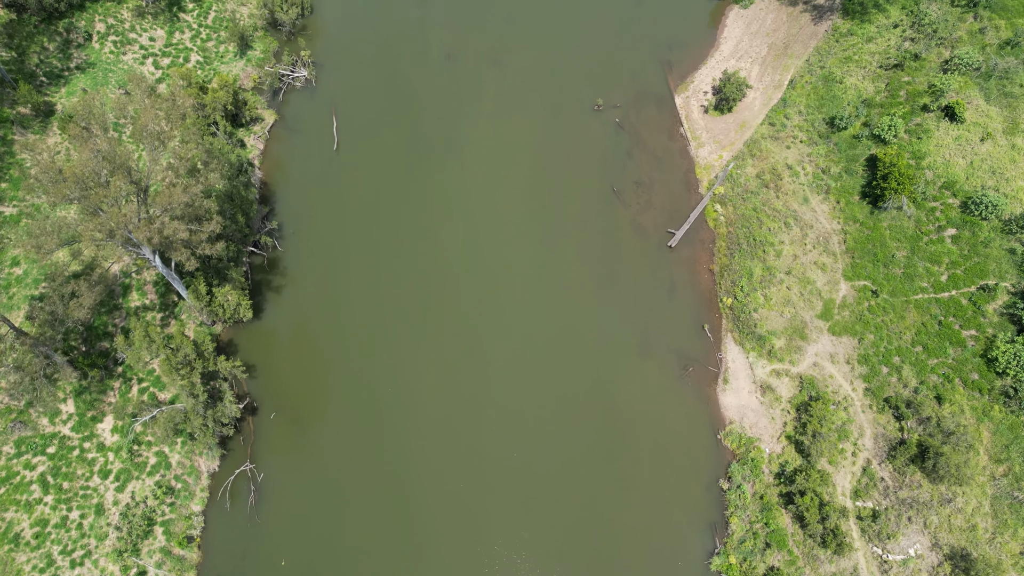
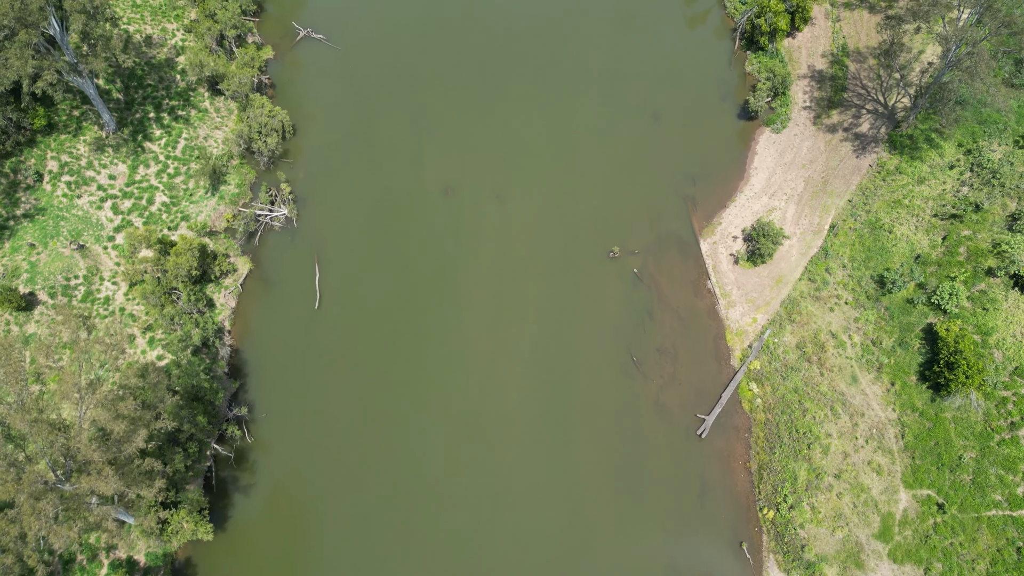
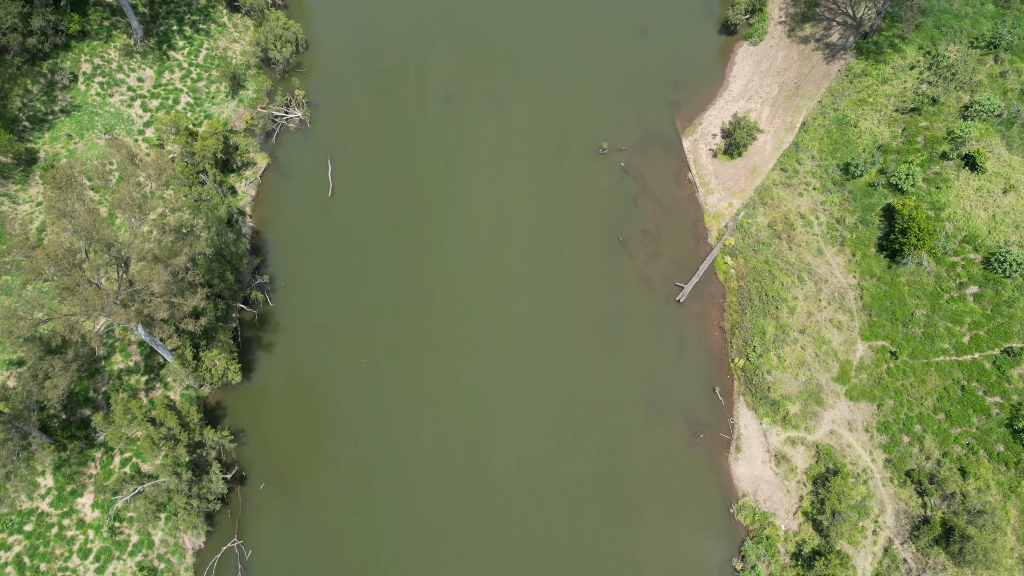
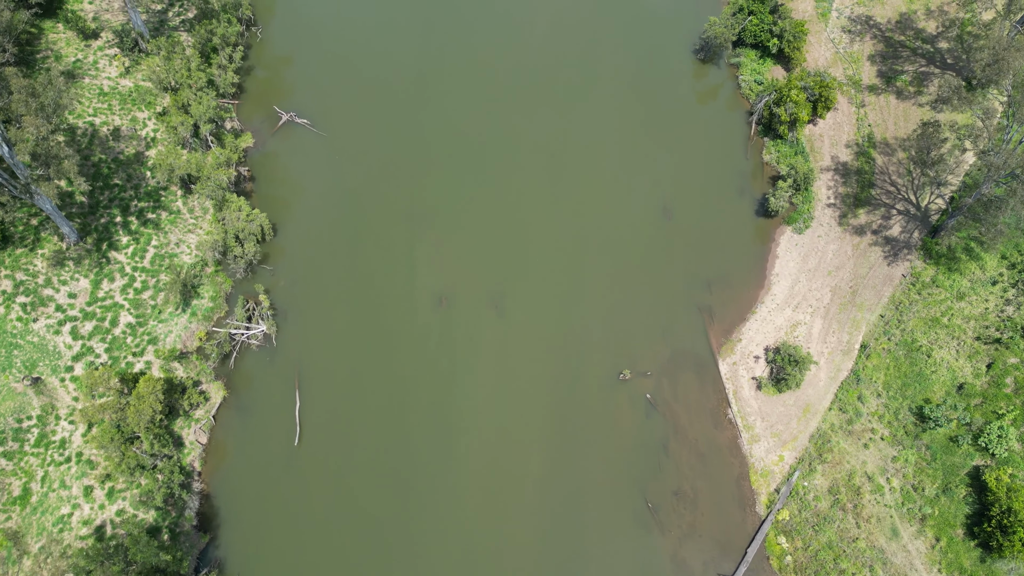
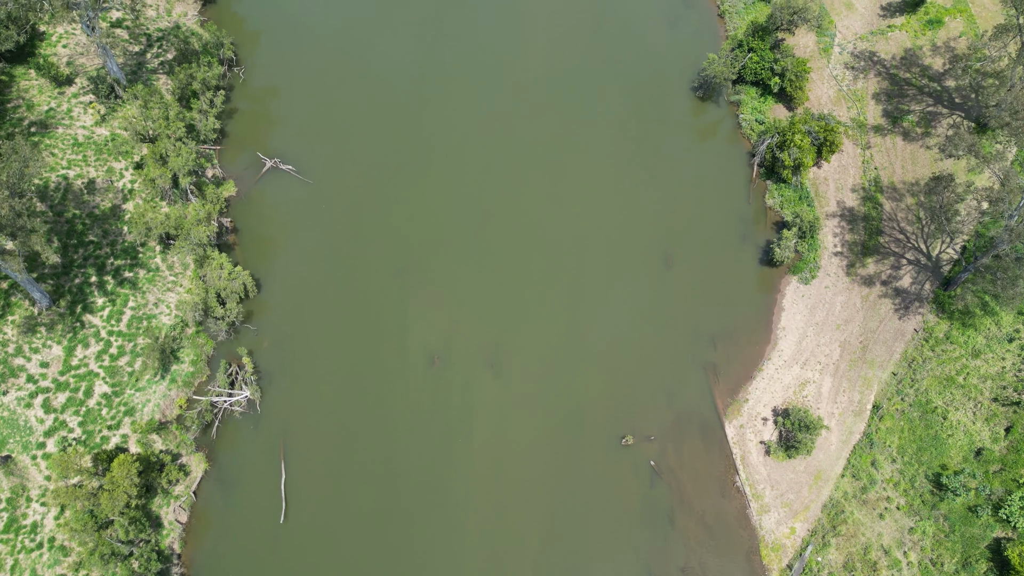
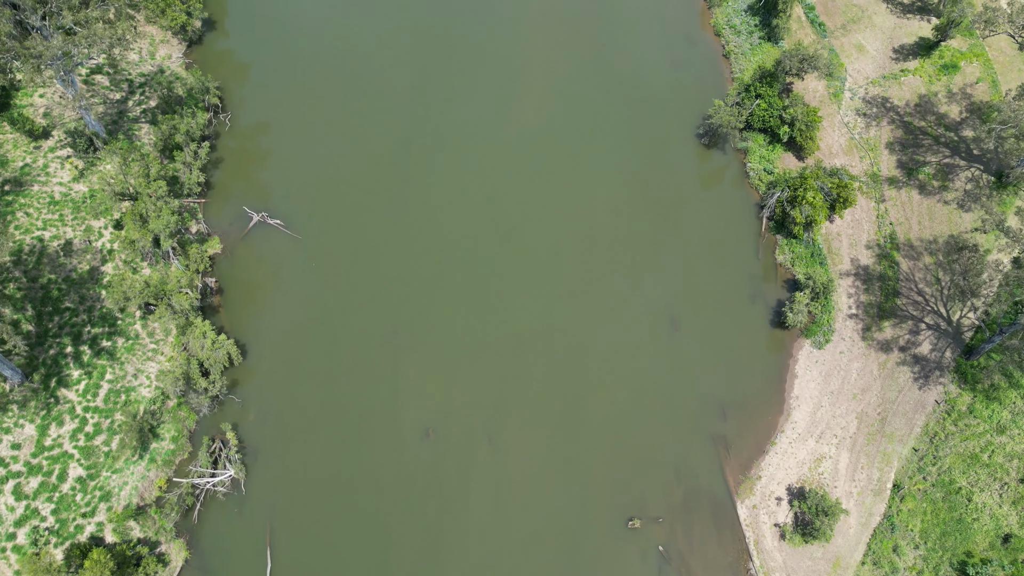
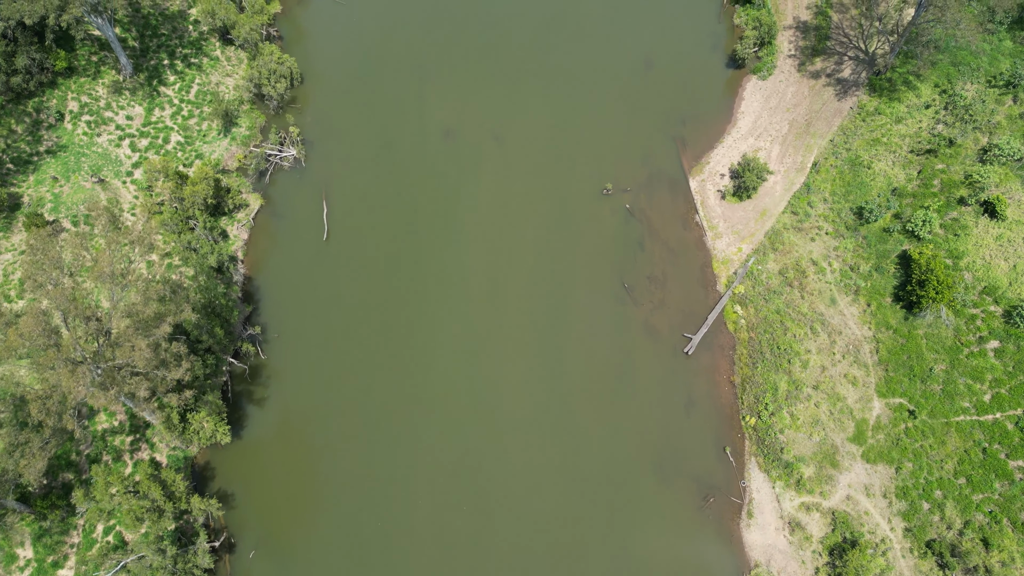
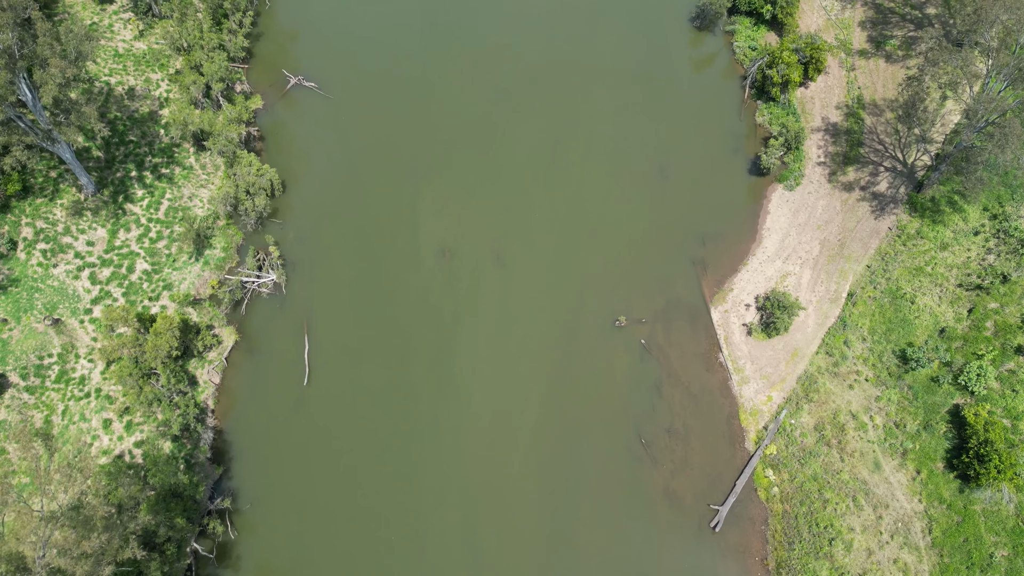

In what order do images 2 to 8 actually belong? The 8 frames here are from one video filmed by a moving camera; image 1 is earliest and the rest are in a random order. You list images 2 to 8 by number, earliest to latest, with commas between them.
3, 7, 2, 8, 4, 5, 6
